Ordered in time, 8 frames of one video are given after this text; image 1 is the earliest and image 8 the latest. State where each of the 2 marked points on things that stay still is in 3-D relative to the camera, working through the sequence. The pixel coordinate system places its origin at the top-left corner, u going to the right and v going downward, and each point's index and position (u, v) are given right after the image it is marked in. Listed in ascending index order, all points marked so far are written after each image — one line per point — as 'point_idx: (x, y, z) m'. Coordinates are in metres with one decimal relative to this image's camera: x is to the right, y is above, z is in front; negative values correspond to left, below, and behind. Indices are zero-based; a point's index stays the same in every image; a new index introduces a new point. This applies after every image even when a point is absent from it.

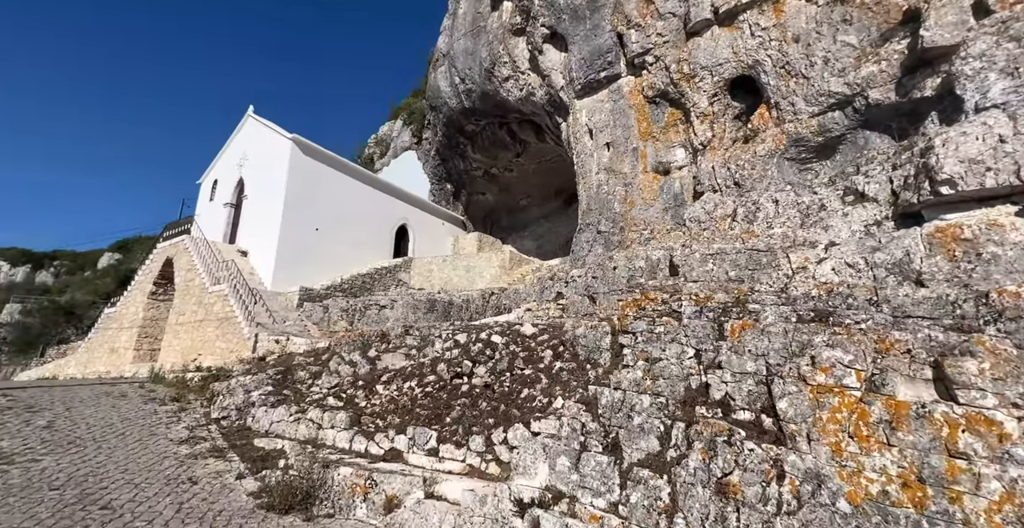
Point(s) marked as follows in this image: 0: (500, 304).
0: (-0.2, -0.9, +9.6) m
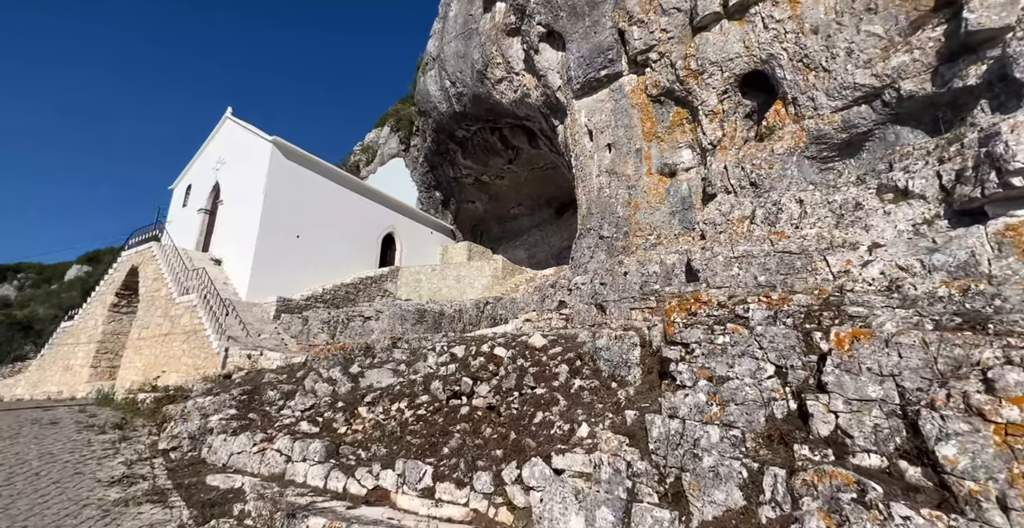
0: (-0.3, -1.0, +8.9) m
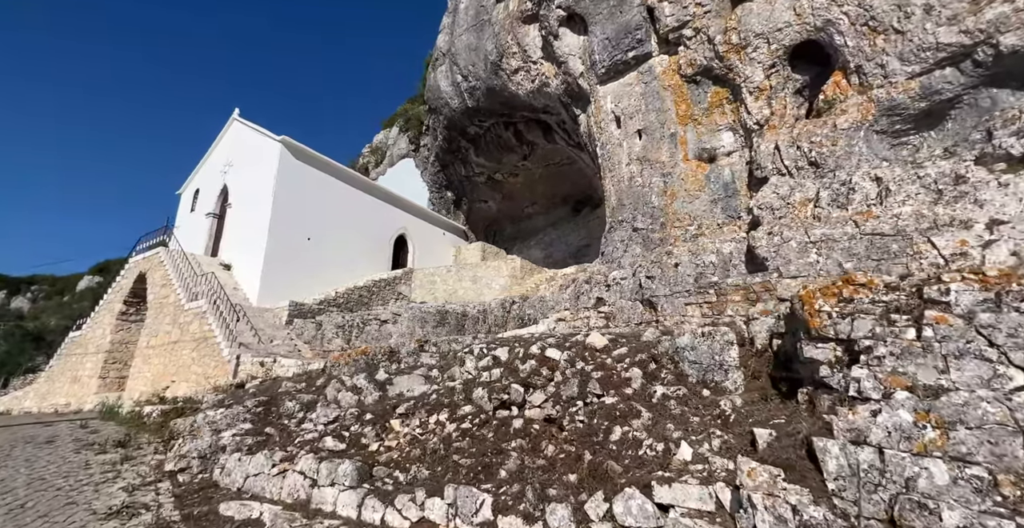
0: (+0.2, -0.9, +8.4) m
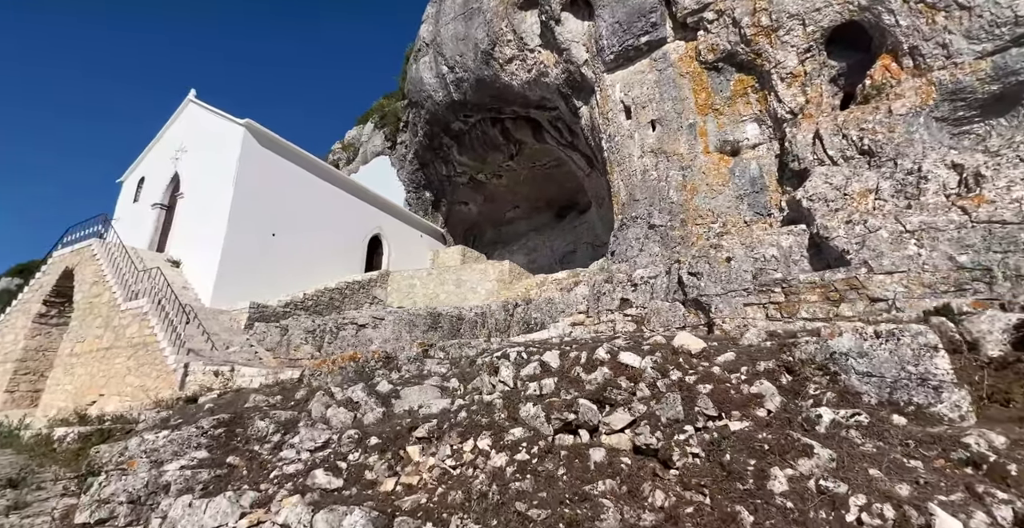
0: (+0.3, -0.9, +7.4) m
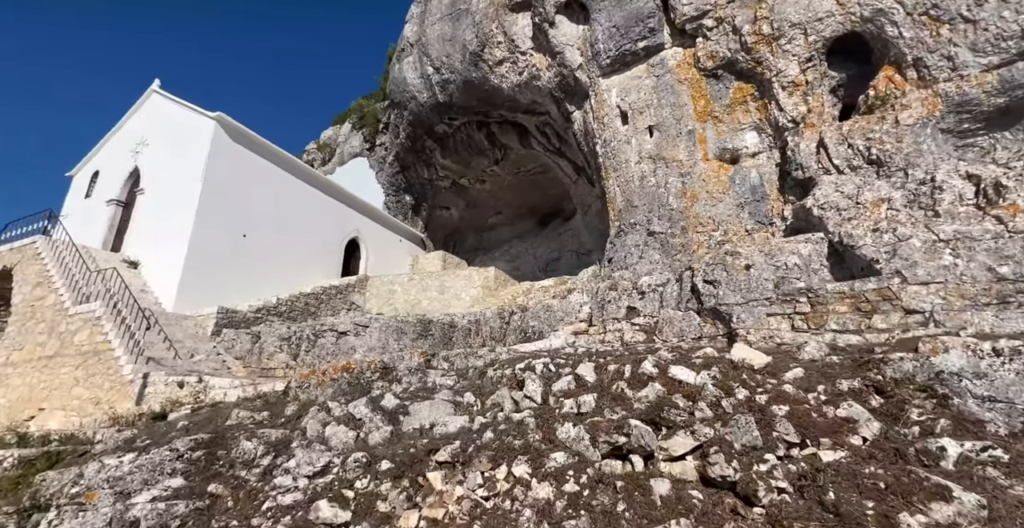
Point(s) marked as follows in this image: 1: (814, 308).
0: (+0.2, -1.0, +7.1) m
1: (+2.7, -0.4, +3.9) m
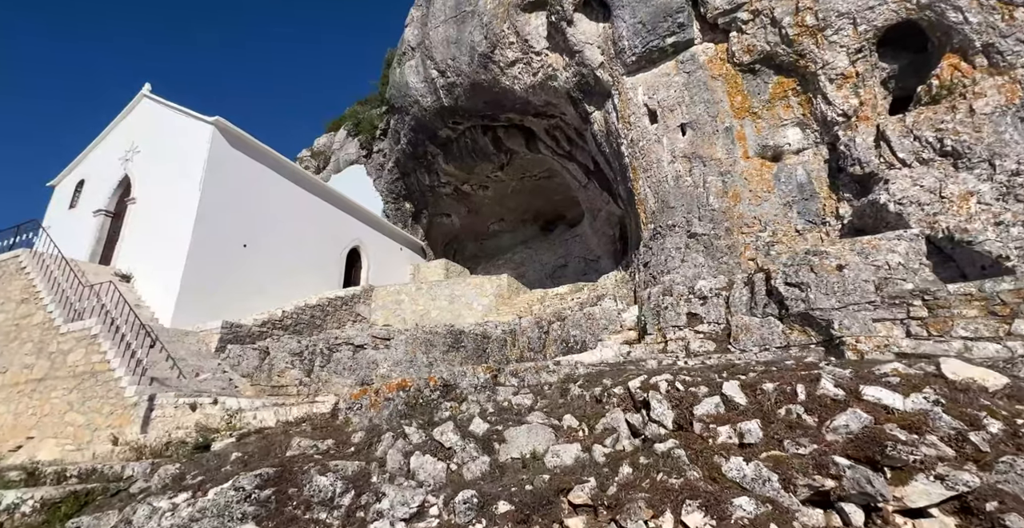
0: (+0.8, -1.1, +6.7) m
1: (+3.3, -0.4, +3.5) m
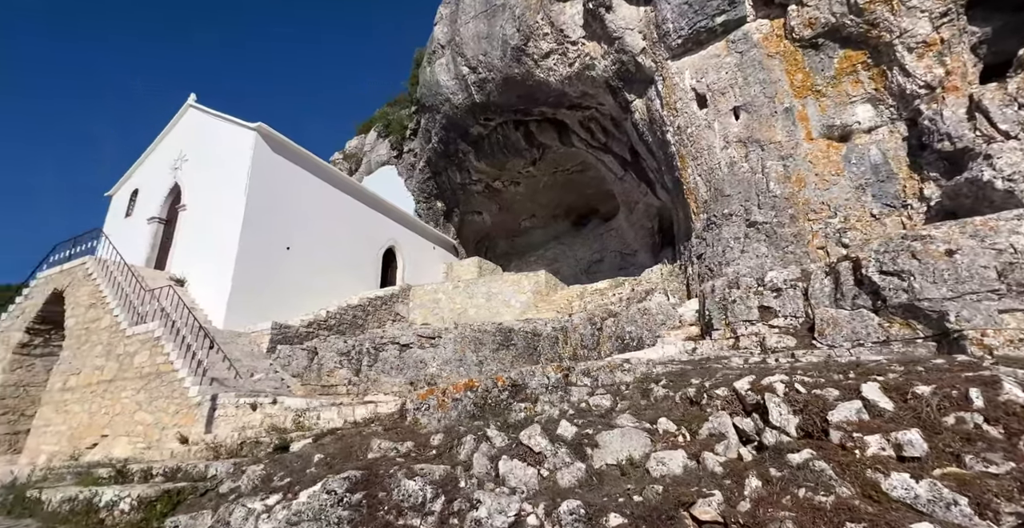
0: (+1.5, -1.0, +6.4) m
1: (+3.9, -0.2, +3.1) m
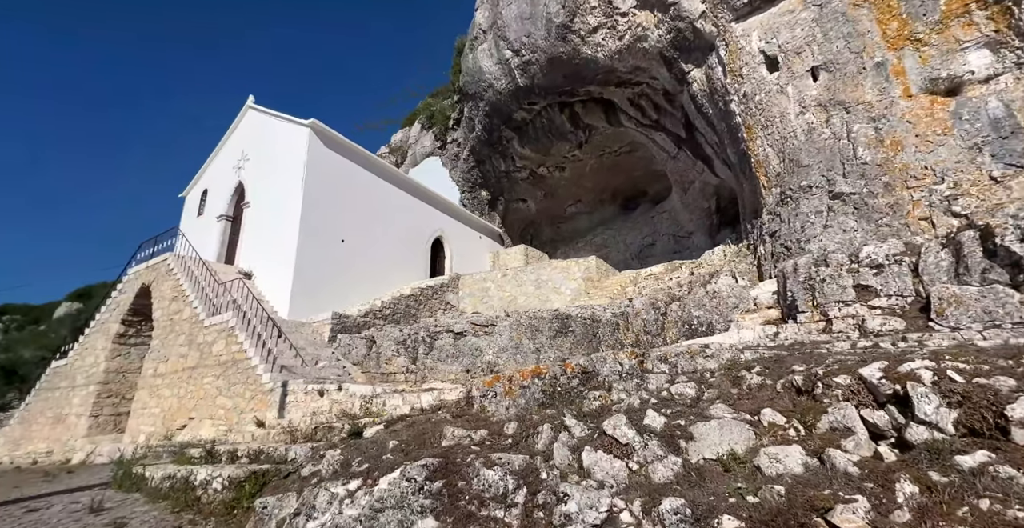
0: (+2.3, -0.7, +5.9) m
1: (+4.3, 0.0, +2.4) m
